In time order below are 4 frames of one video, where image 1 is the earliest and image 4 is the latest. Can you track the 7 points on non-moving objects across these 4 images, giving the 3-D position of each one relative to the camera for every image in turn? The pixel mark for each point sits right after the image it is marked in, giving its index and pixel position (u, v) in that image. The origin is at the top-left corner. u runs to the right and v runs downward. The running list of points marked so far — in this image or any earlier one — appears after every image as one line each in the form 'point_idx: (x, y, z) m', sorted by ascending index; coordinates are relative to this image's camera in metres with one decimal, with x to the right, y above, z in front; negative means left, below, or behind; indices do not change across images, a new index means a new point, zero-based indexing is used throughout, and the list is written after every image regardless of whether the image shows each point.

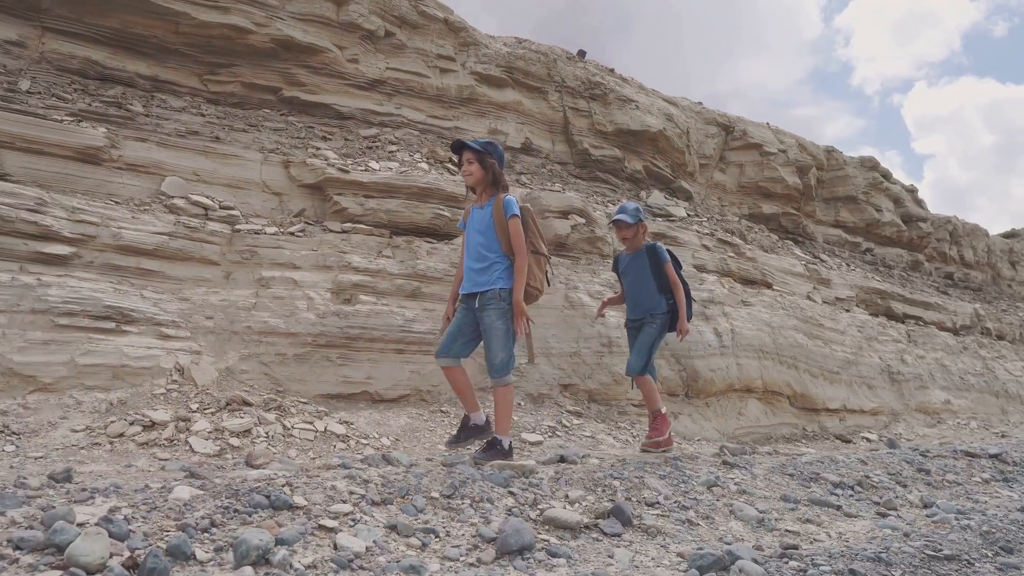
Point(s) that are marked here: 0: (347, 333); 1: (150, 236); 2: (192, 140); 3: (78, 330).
0: (-1.1, -0.3, +5.0) m
1: (-2.4, +0.3, +4.8) m
2: (-2.5, +1.1, +5.7) m
3: (-2.5, -0.3, +4.3) m
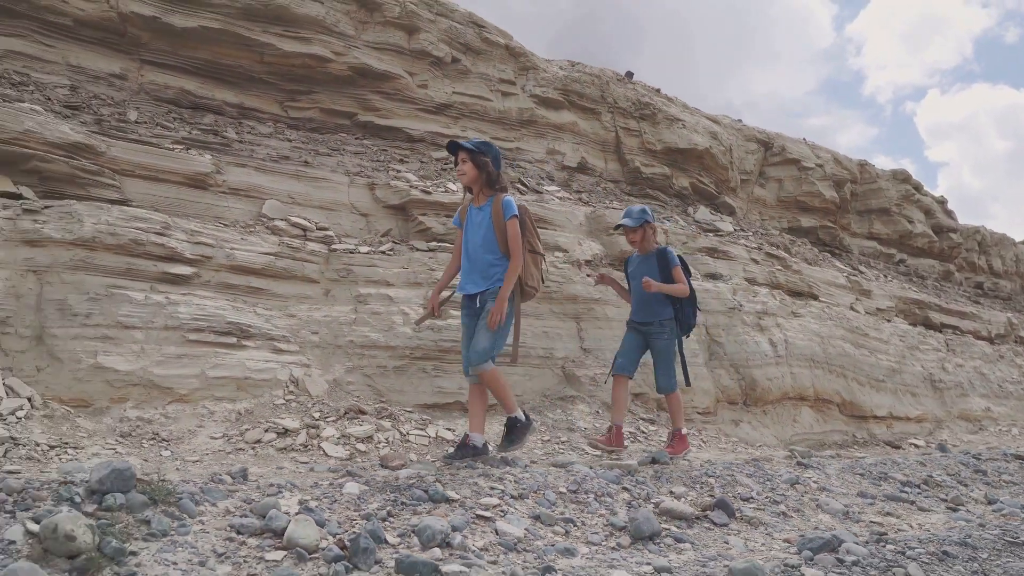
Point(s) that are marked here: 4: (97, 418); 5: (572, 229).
0: (-0.5, -0.4, +5.4) m
1: (-1.8, +0.2, +5.3) m
2: (-1.9, +1.0, +6.1) m
3: (-1.9, -0.4, +4.7) m
4: (-2.3, -0.7, +4.0) m
5: (+0.5, +0.5, +6.6) m
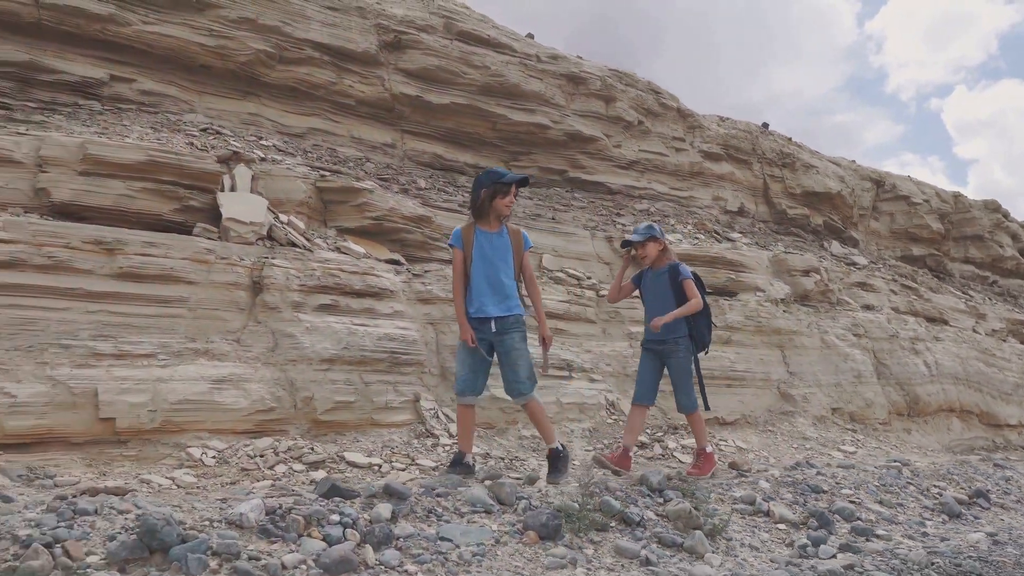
0: (+1.7, -0.8, +6.7) m
1: (+0.4, -0.1, +6.6) m
2: (+0.3, +0.7, +7.4) m
3: (+0.3, -0.7, +6.0) m
4: (-0.1, -1.1, +5.3) m
5: (+2.7, +0.2, +7.9) m
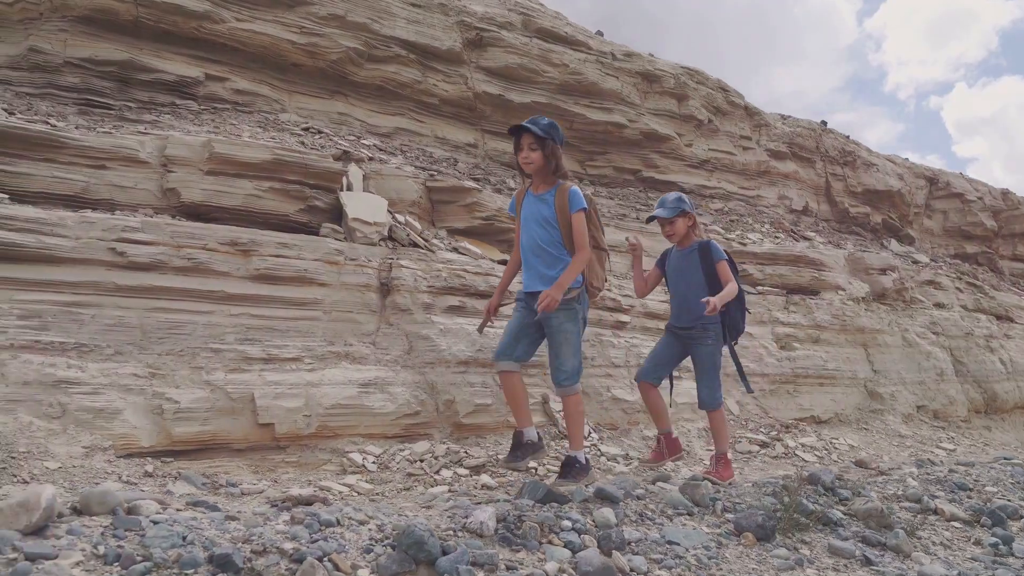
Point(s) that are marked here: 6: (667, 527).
0: (+2.6, -0.8, +6.7) m
1: (+1.3, -0.1, +6.5) m
2: (+1.2, +0.7, +7.4) m
3: (+1.2, -0.7, +5.9) m
4: (+0.8, -1.1, +5.3) m
5: (+3.6, +0.2, +7.9) m
6: (+0.7, -1.0, +3.2) m
